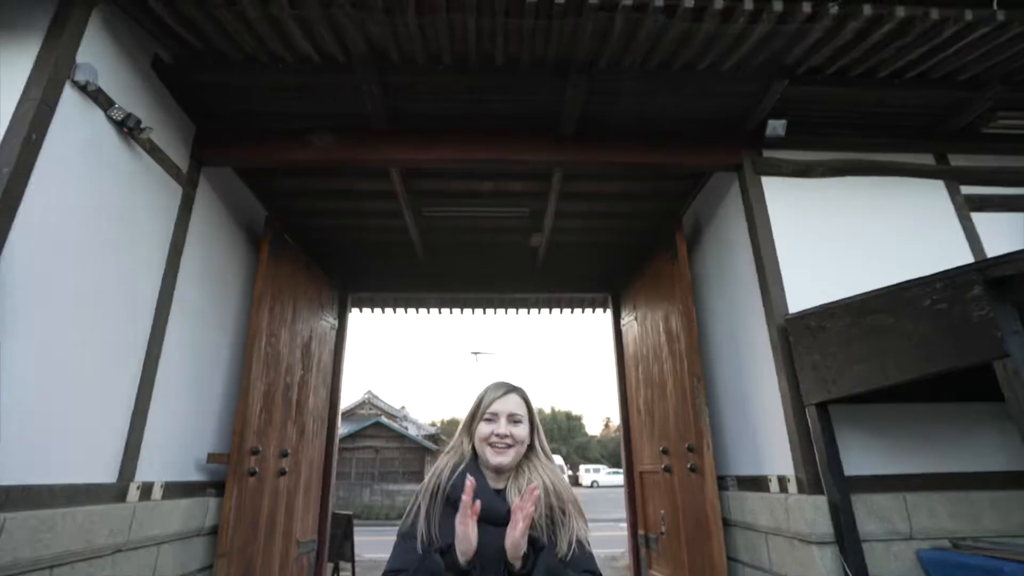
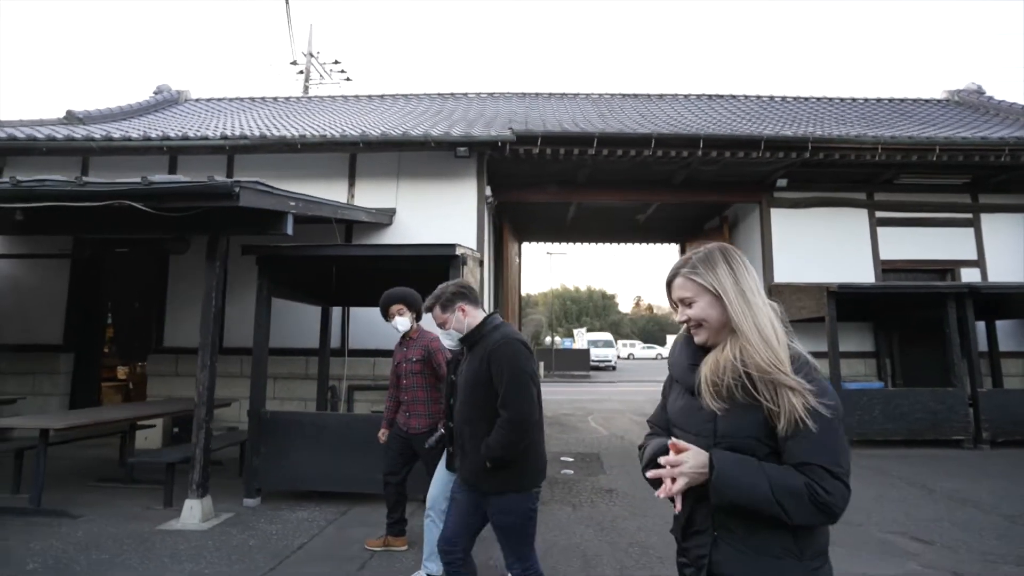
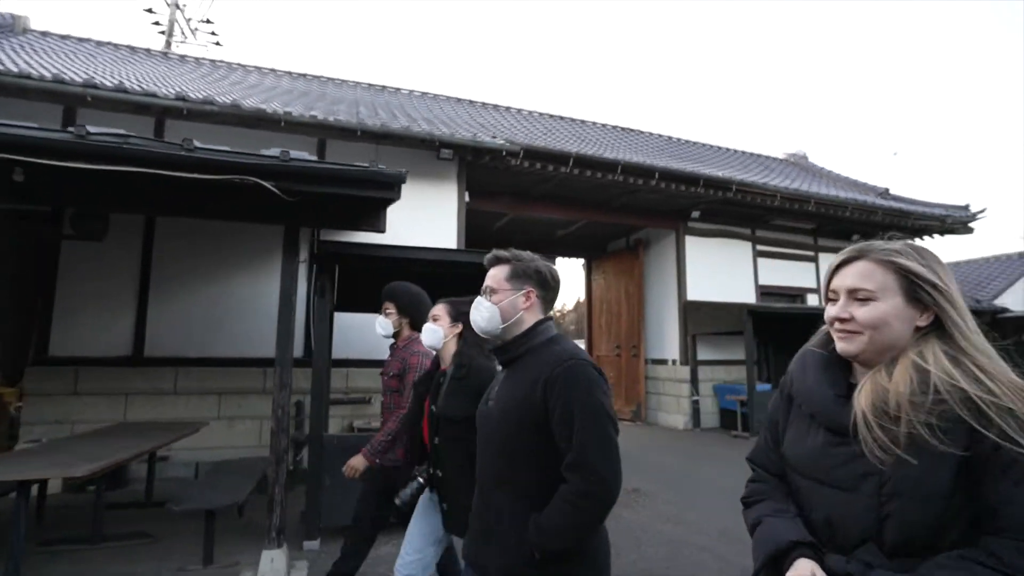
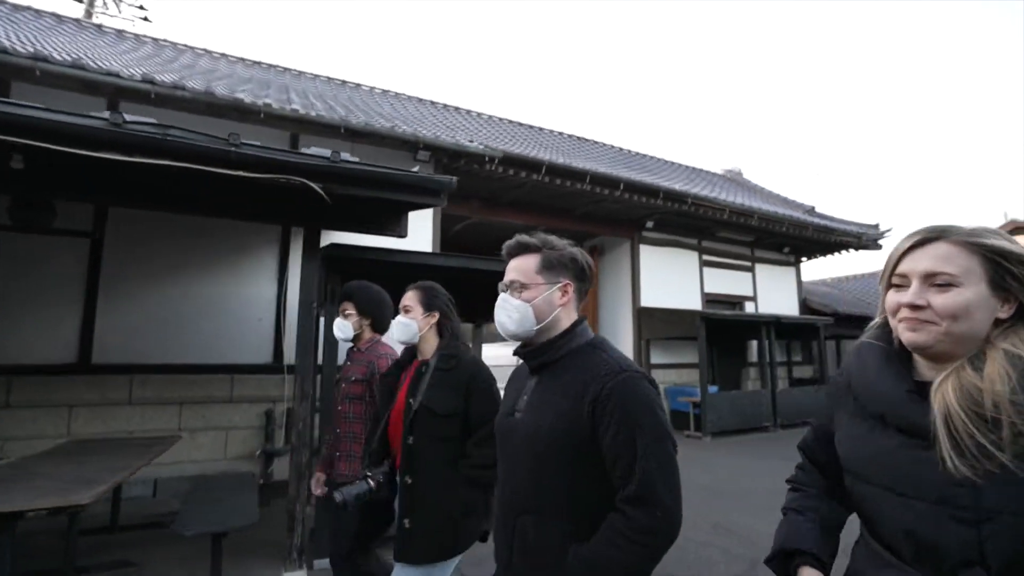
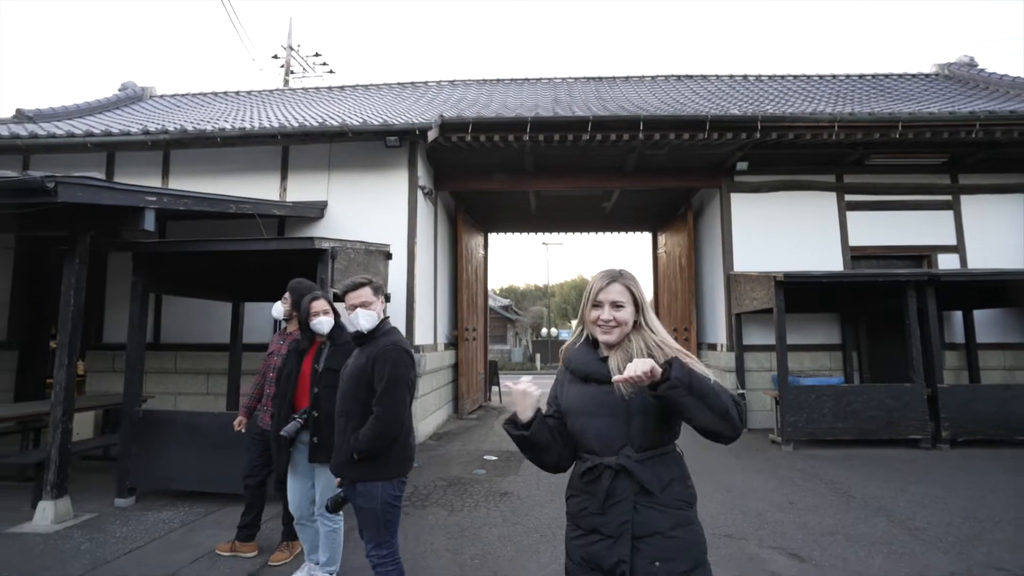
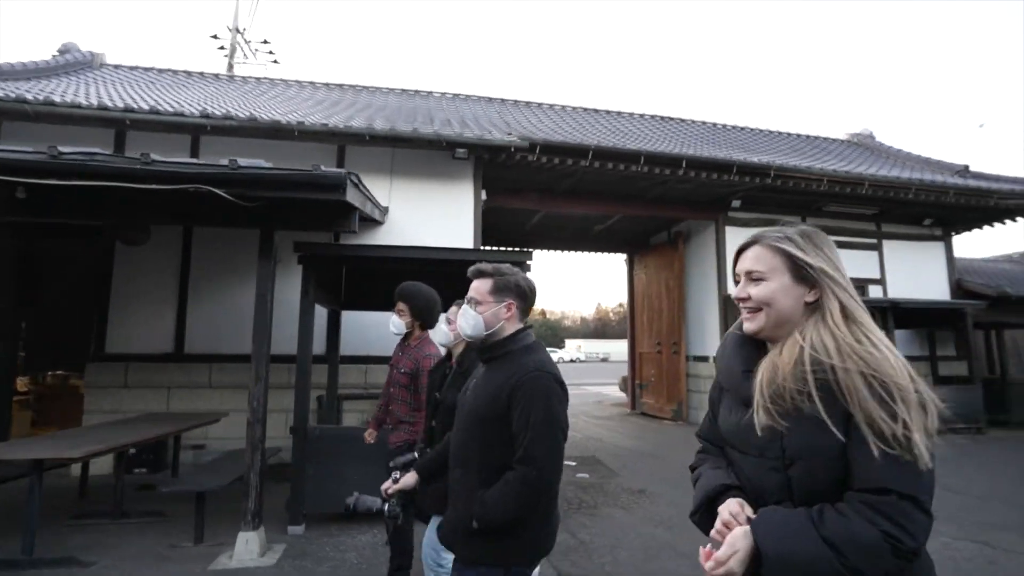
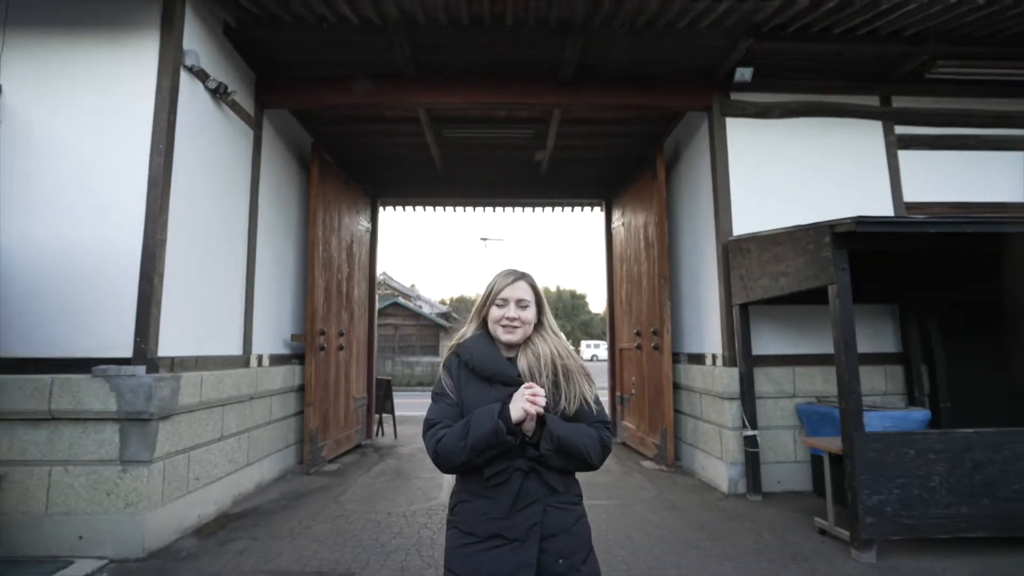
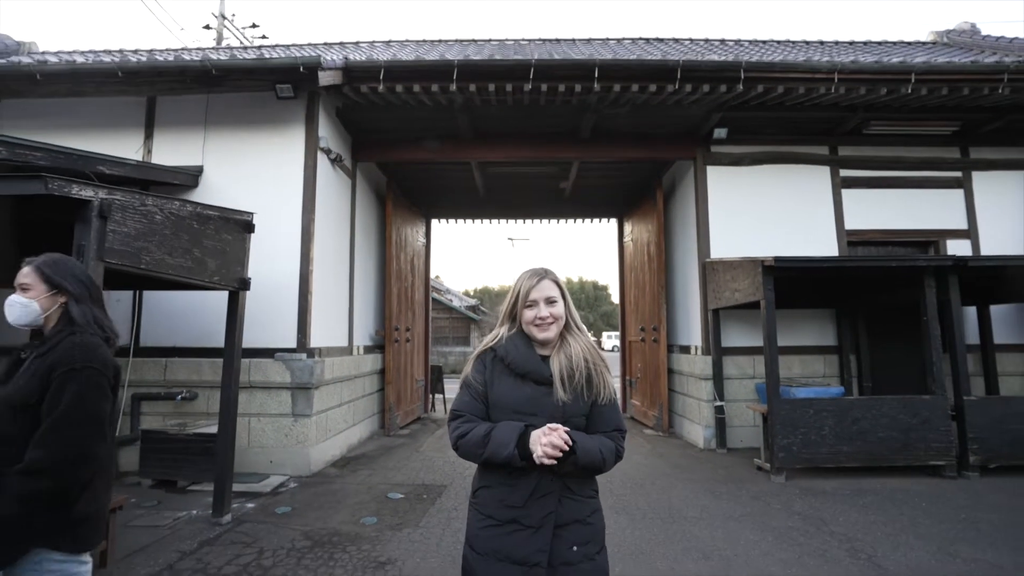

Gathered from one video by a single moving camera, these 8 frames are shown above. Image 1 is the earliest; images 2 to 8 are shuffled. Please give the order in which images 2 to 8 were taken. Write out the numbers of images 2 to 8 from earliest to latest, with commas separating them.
7, 8, 5, 2, 6, 3, 4
